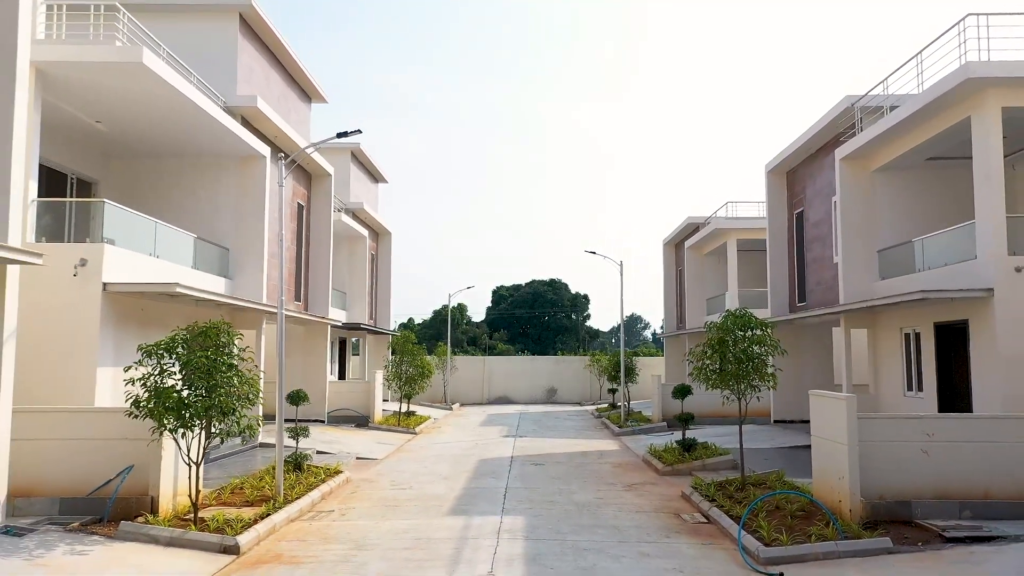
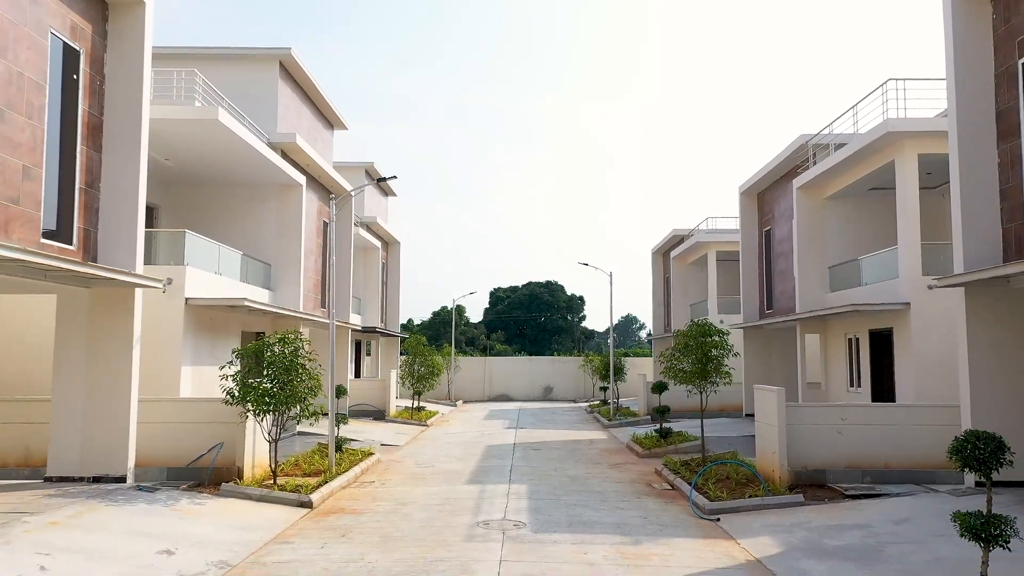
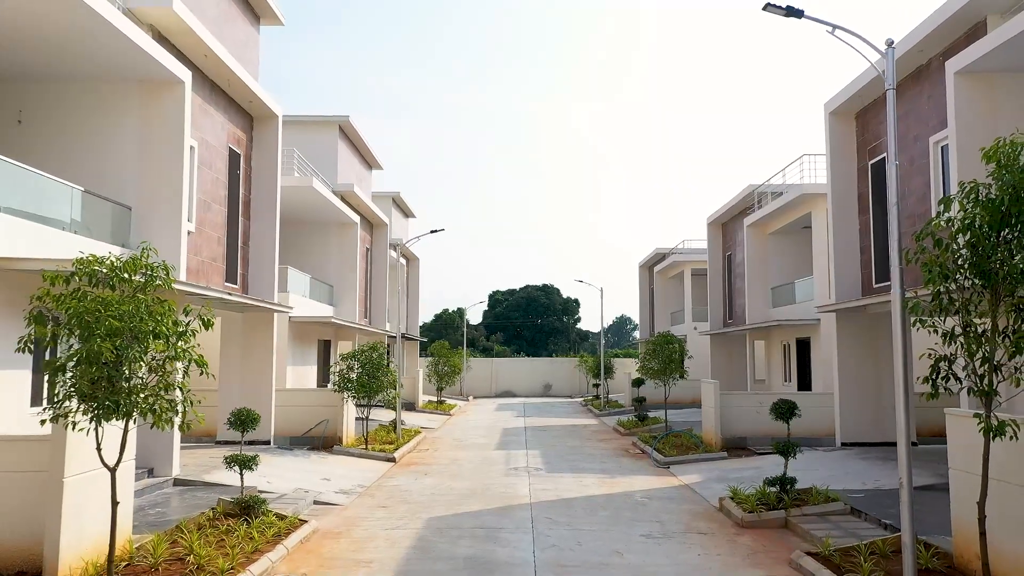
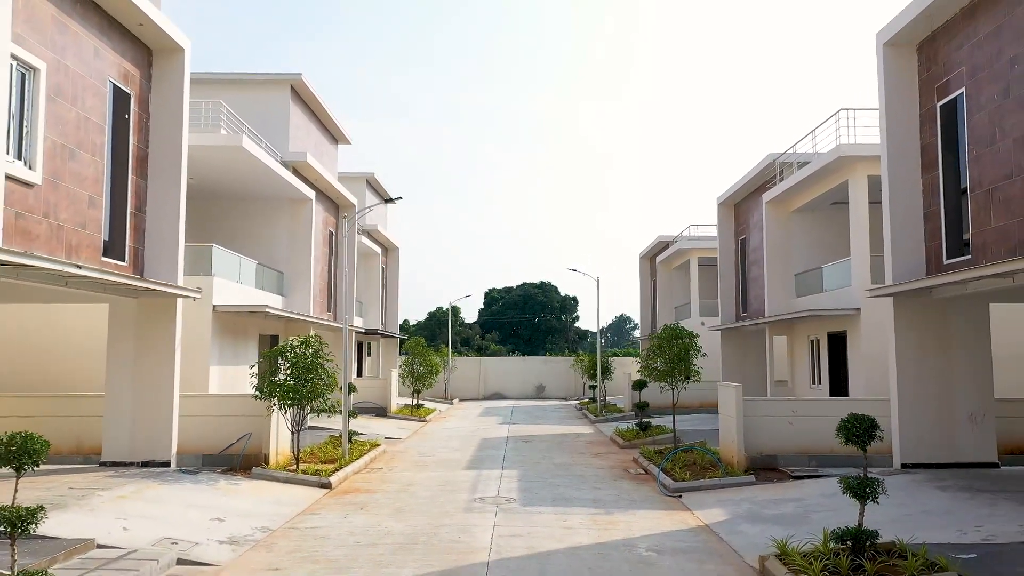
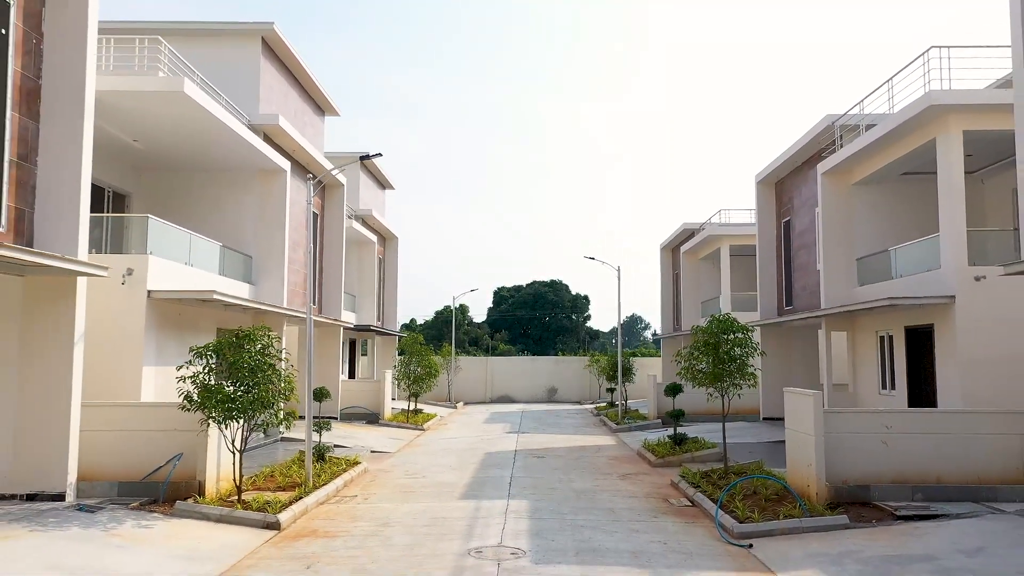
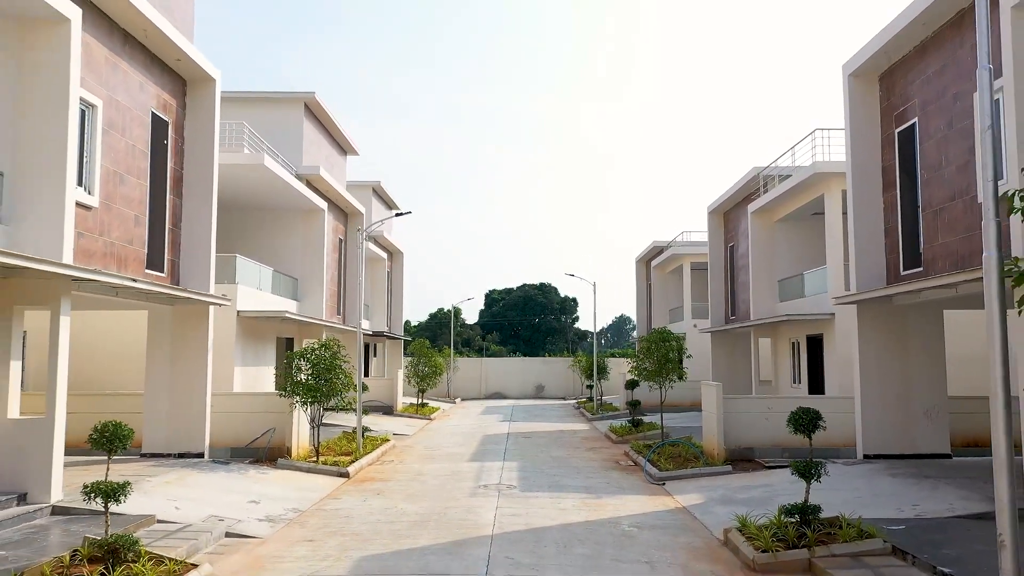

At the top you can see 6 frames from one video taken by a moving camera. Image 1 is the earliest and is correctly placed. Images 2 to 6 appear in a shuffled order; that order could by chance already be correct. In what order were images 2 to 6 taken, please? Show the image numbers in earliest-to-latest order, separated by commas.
5, 2, 4, 6, 3
